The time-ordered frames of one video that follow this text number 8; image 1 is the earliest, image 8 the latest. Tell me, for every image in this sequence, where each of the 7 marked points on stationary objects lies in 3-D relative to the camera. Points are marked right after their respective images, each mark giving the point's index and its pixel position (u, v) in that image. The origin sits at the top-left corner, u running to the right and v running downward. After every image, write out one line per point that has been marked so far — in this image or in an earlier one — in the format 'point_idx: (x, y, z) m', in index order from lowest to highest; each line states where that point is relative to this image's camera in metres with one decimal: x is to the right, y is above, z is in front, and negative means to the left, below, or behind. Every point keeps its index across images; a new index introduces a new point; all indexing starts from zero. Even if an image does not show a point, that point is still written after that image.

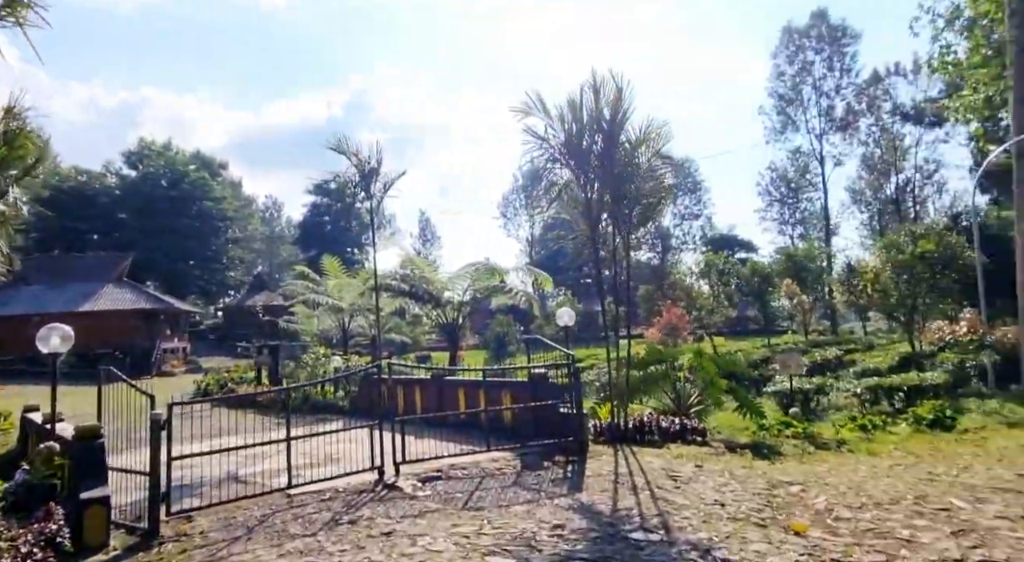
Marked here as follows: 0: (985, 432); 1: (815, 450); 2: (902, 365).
0: (+7.0, -2.3, +11.1) m
1: (+3.4, -1.9, +8.2) m
2: (+9.6, -2.1, +18.6) m
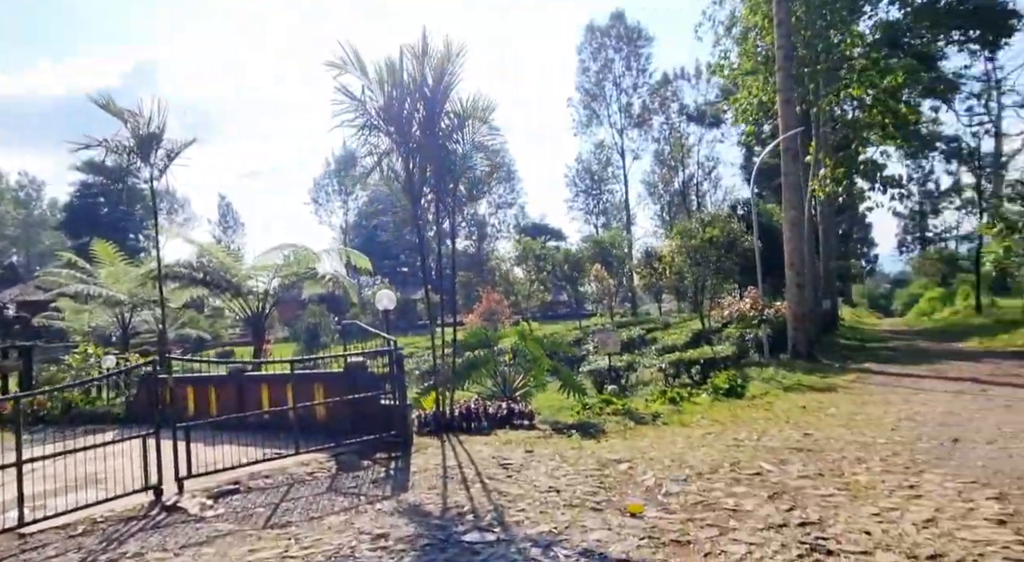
0: (+4.2, -1.9, +12.1) m
1: (+1.4, -1.6, +8.4) m
2: (+4.9, -1.6, +20.0) m
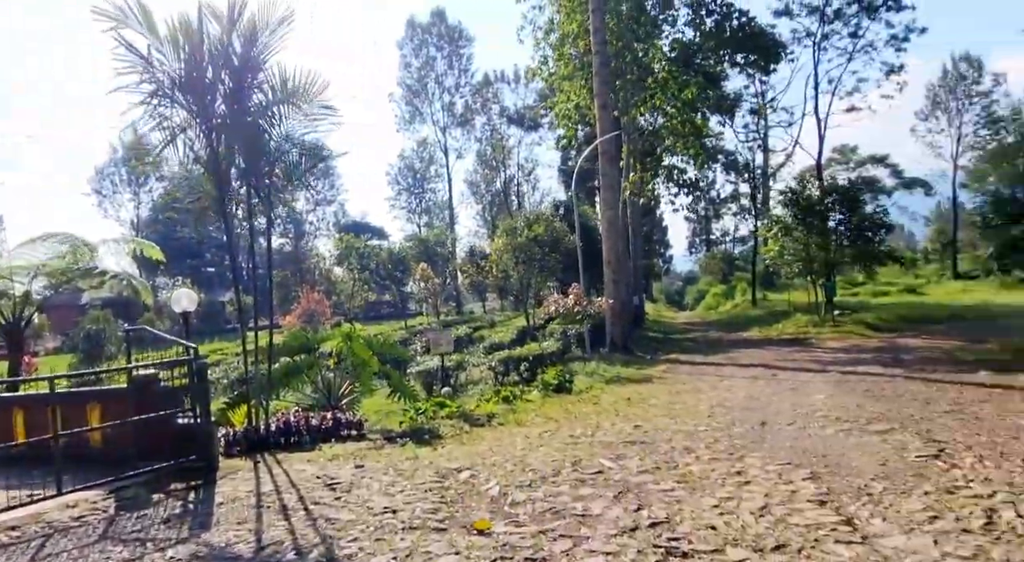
0: (+1.4, -1.8, +12.4) m
1: (-0.5, -1.6, +8.0) m
2: (+0.2, -1.5, +20.1) m
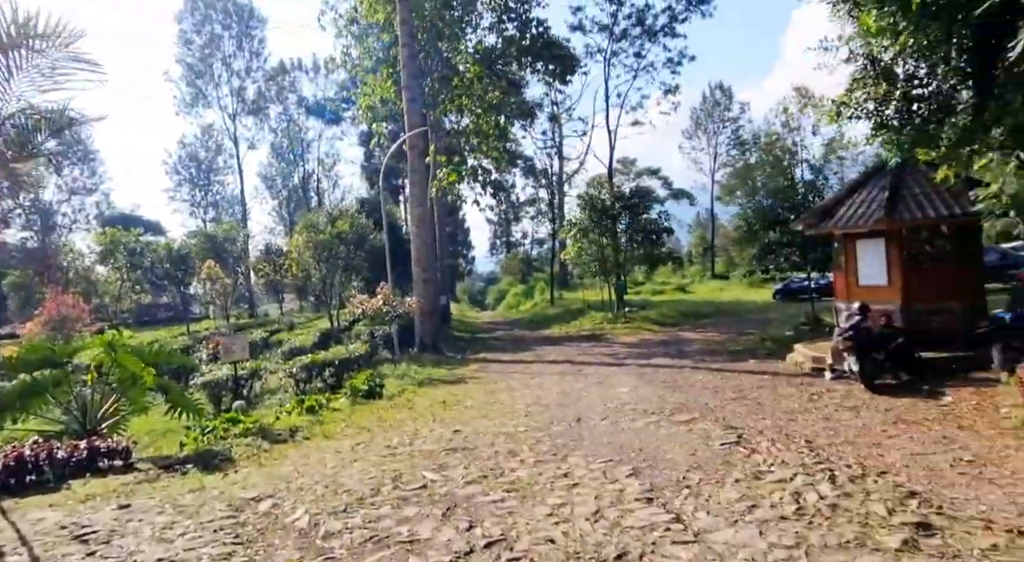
0: (-1.7, -1.8, +11.8) m
1: (-2.4, -1.6, +7.1) m
2: (-4.8, -1.5, +19.0) m
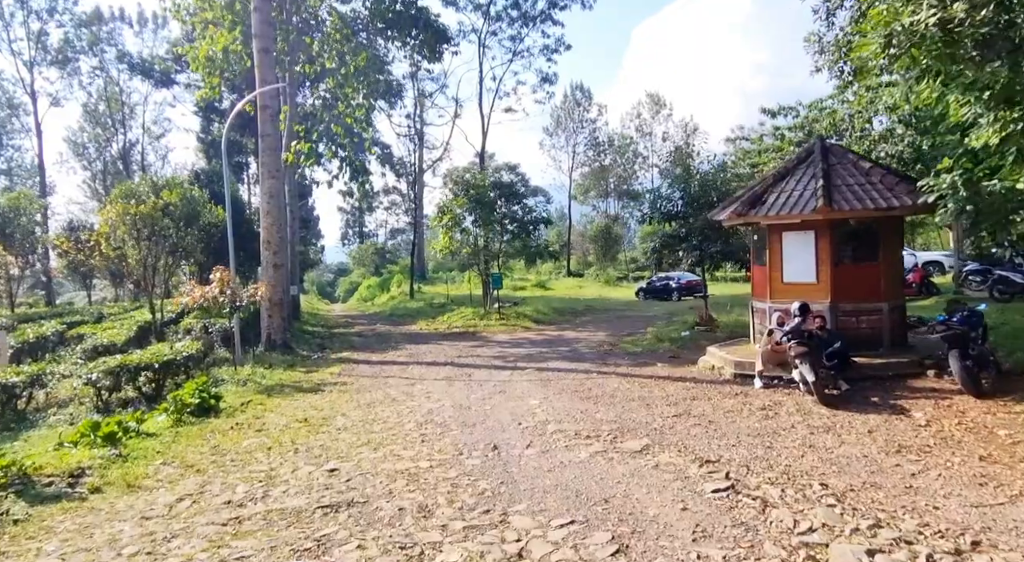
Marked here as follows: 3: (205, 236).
0: (-3.2, -1.6, +9.1) m
1: (-2.9, -1.4, +4.4) m
2: (-7.7, -1.2, +15.5) m
3: (-7.9, +1.2, +19.2) m
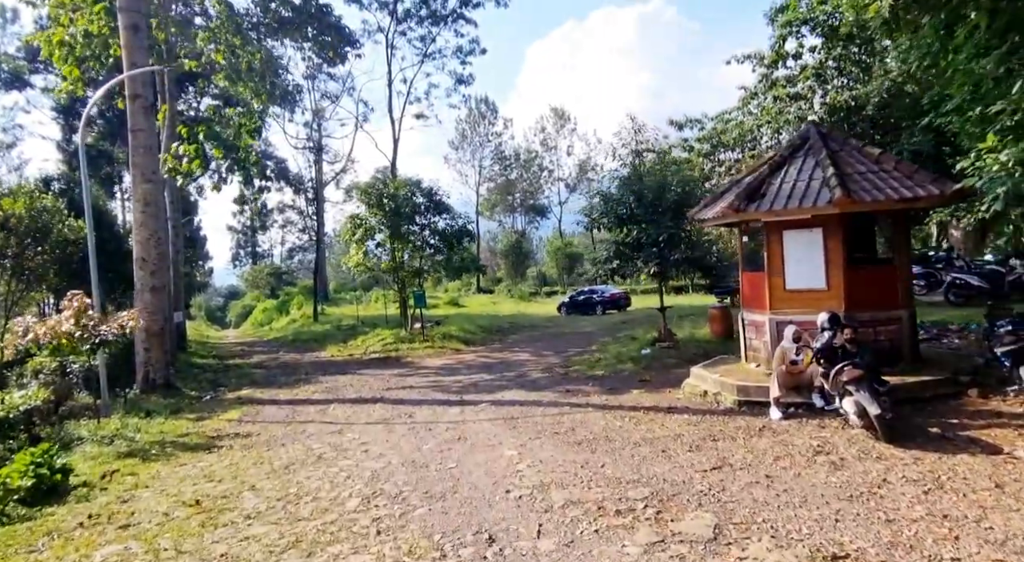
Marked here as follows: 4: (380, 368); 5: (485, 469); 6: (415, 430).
0: (-3.4, -1.8, +6.4) m
1: (-2.5, -1.4, +1.8) m
2: (-8.8, -1.7, +12.2) m
3: (-9.5, +0.6, +15.9) m
4: (-2.8, -1.9, +15.9) m
5: (-0.2, -1.7, +6.5) m
6: (-1.1, -1.7, +8.7) m
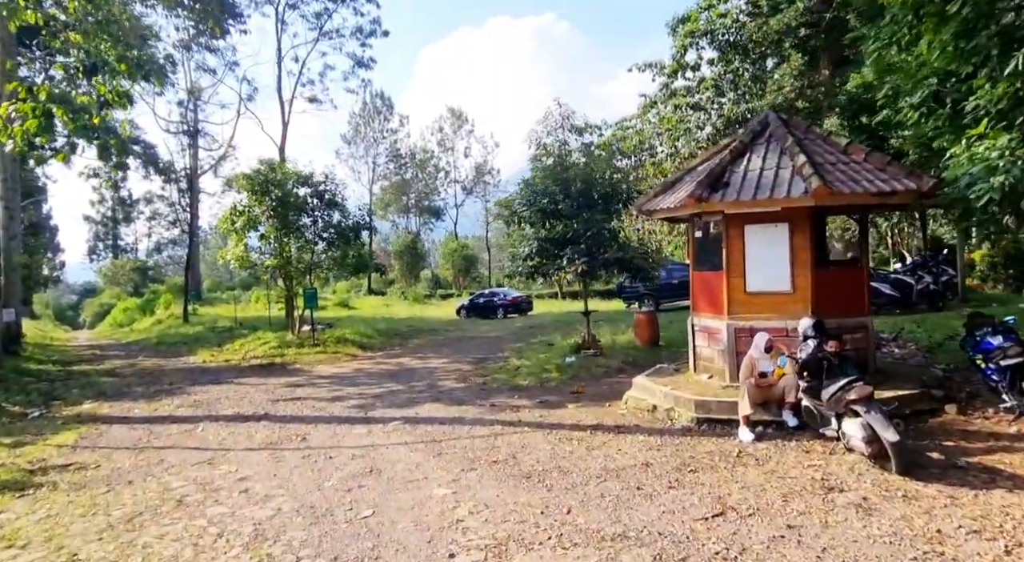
0: (-3.8, -1.6, +4.4) m
1: (-2.2, -1.3, -0.1) m
2: (-9.9, -1.4, +9.3) m
3: (-11.2, +0.8, +12.8) m
4: (-4.6, -1.8, +13.8) m
5: (-0.7, -1.6, +4.9) m
6: (-1.9, -1.6, +6.9) m
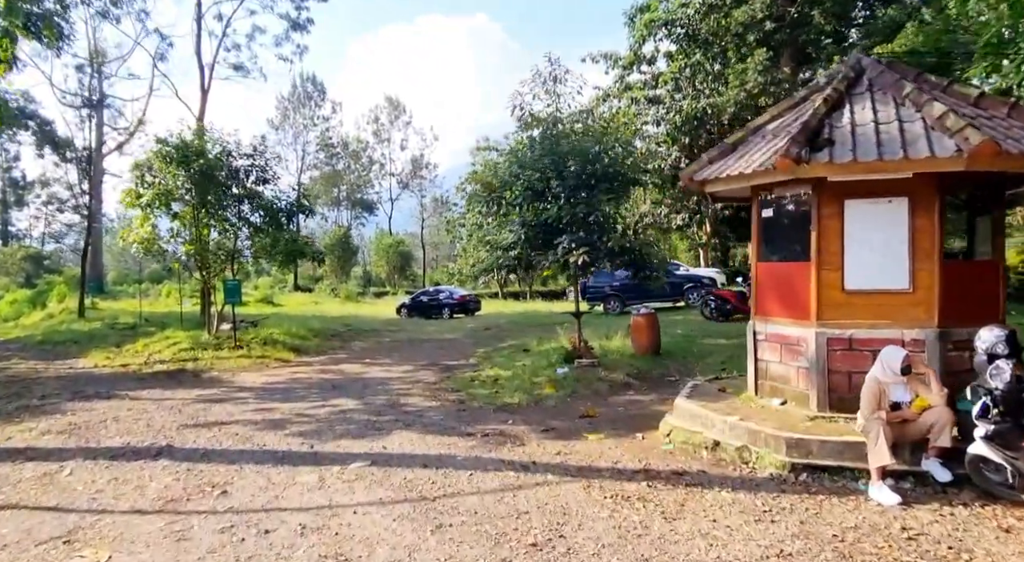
0: (-3.3, -1.4, +1.6) m
1: (-1.2, -1.1, -2.6) m
2: (-9.9, -1.1, +5.9) m
3: (-11.4, +1.1, +9.3) m
4: (-5.0, -1.6, +10.9) m
5: (-0.2, -1.5, +2.5) m
6: (-1.6, -1.5, +4.4) m
